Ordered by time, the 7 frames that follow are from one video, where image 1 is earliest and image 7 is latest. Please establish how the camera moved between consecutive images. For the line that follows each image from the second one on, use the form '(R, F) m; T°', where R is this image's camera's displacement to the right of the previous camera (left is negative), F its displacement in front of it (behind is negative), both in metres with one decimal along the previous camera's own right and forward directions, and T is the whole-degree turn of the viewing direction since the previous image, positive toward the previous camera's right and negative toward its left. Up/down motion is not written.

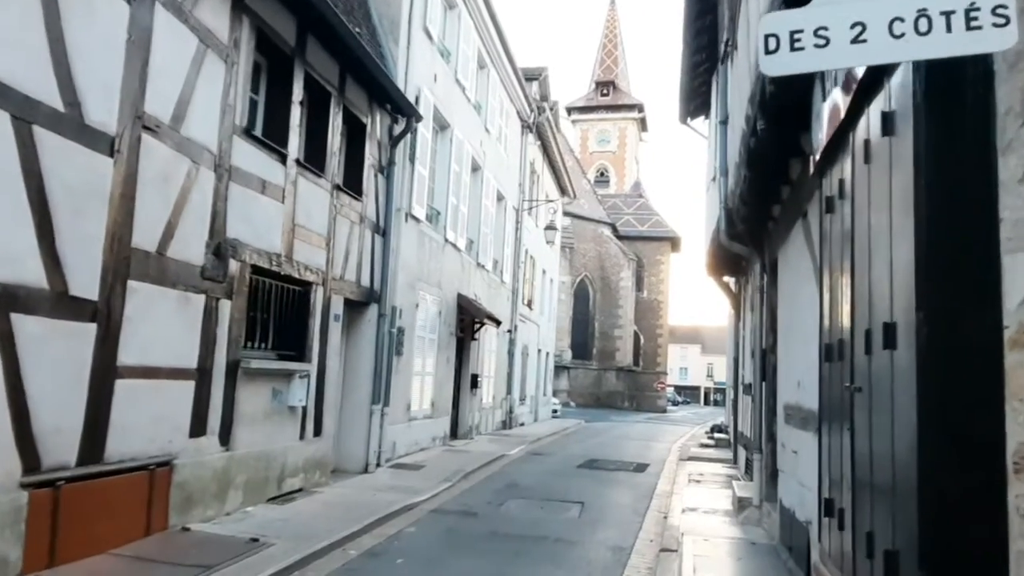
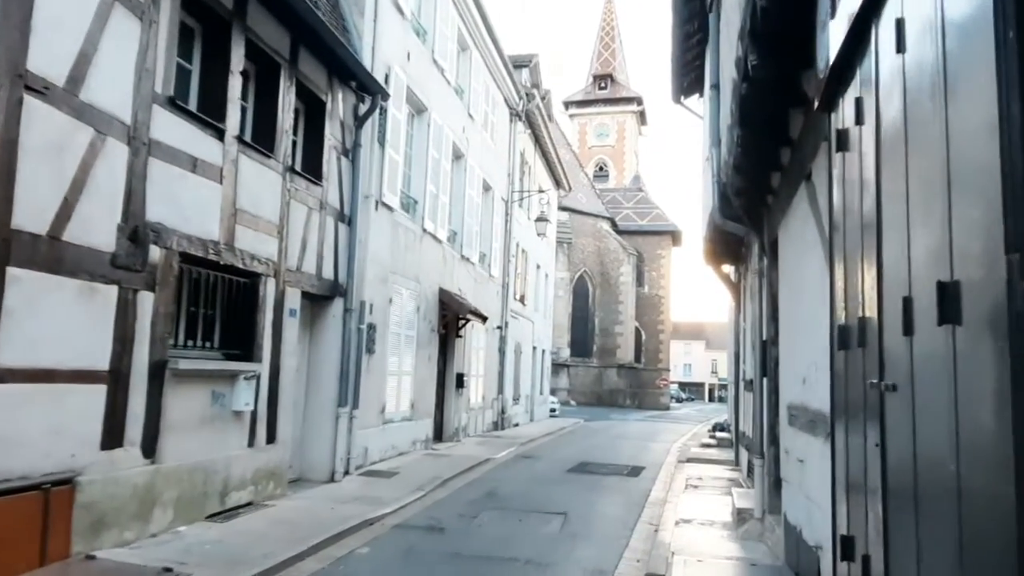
(+0.3, +0.9) m; 0°
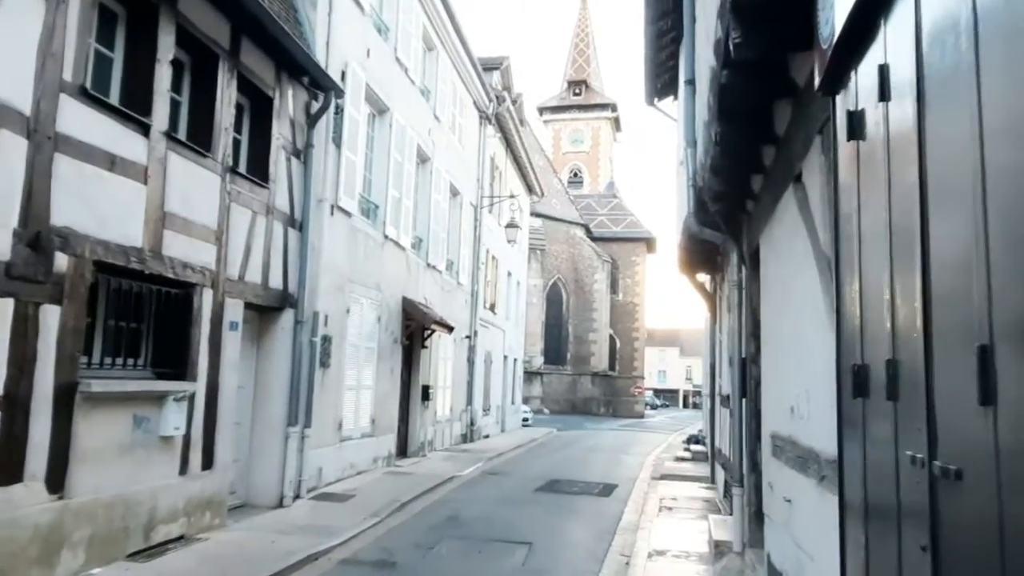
(+0.1, +0.6) m; +2°
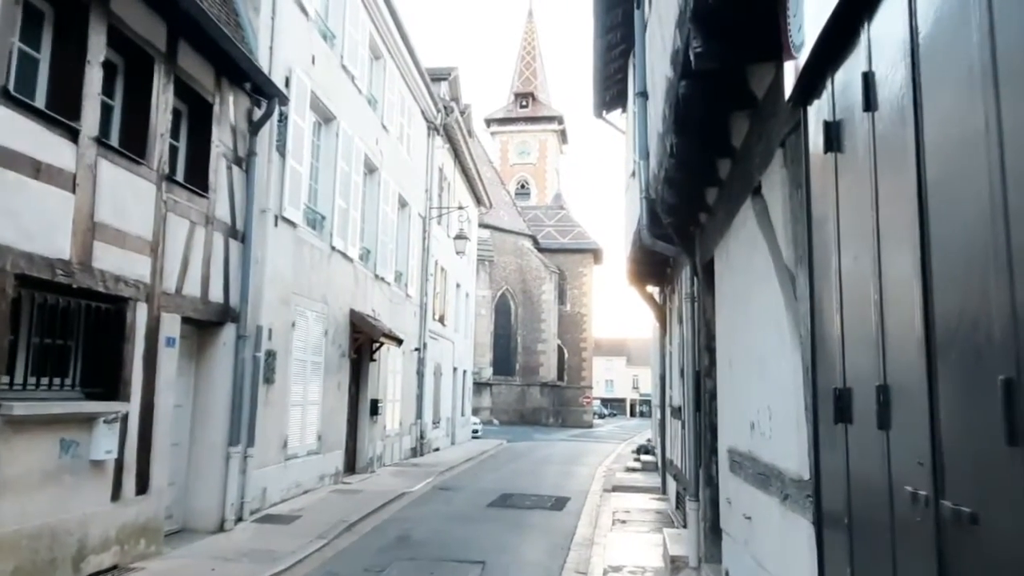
(0.0, +0.2) m; +4°
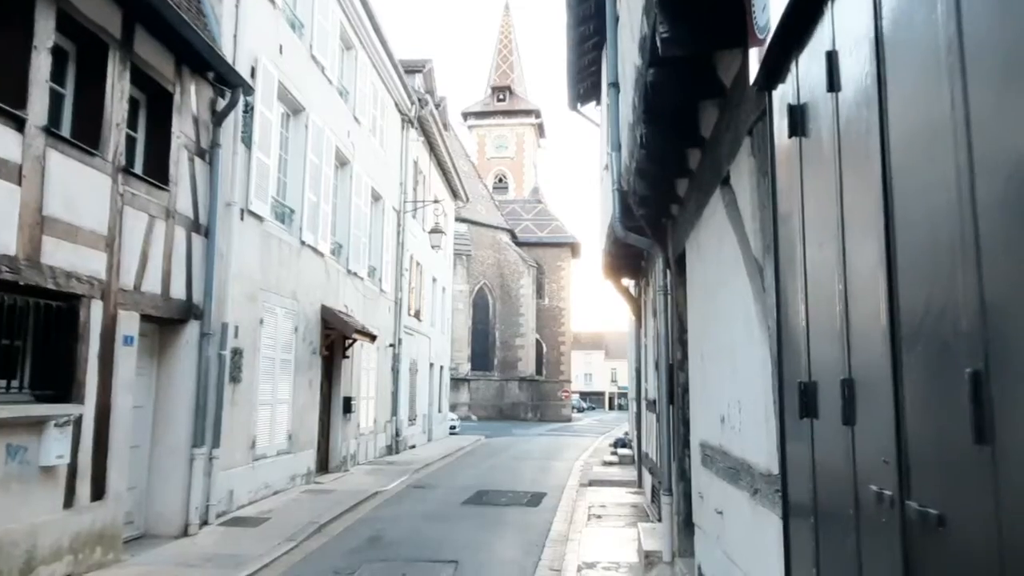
(+0.1, +0.2) m; +1°
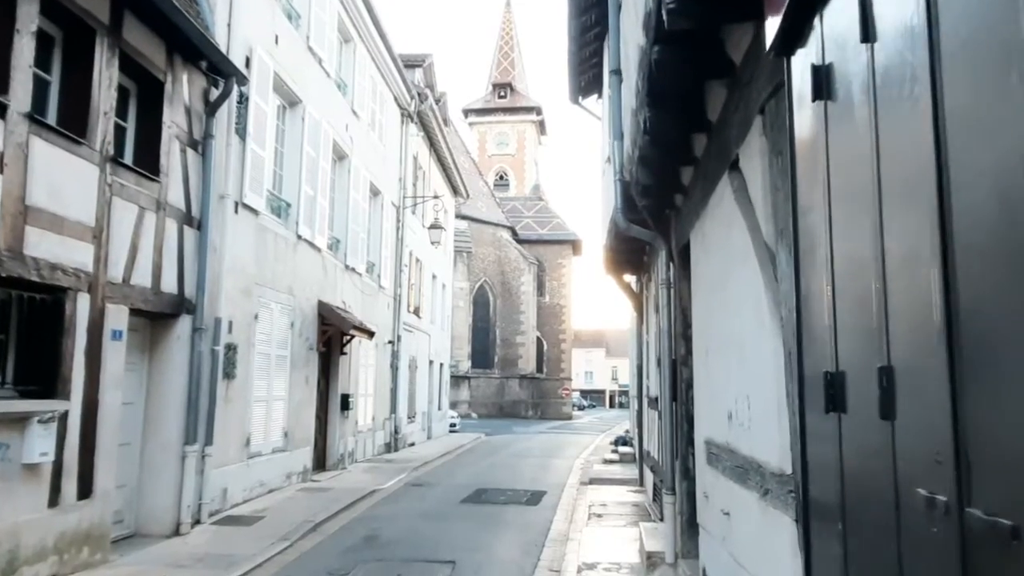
(0.0, +0.2) m; 0°
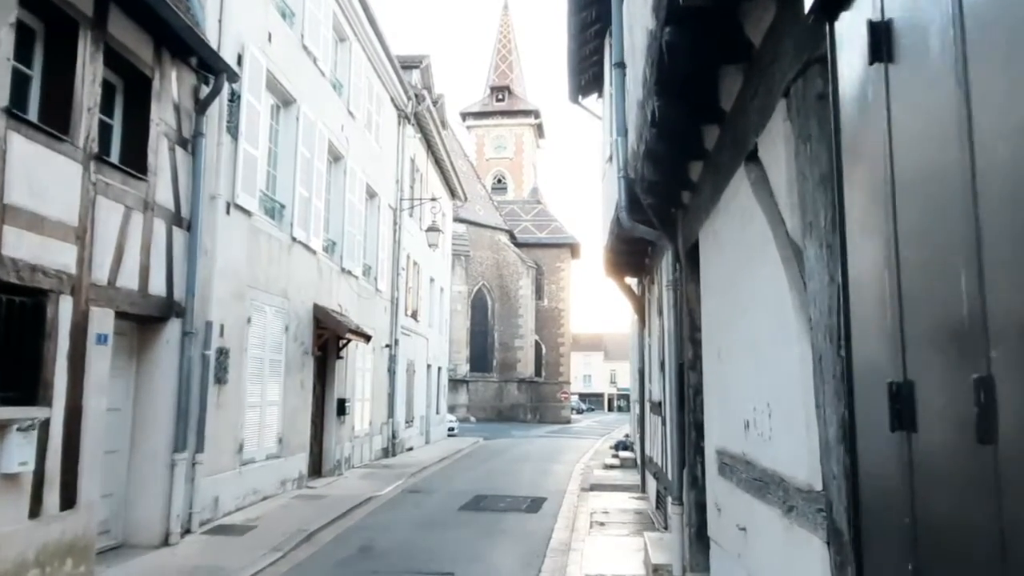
(0.0, +0.2) m; 0°
